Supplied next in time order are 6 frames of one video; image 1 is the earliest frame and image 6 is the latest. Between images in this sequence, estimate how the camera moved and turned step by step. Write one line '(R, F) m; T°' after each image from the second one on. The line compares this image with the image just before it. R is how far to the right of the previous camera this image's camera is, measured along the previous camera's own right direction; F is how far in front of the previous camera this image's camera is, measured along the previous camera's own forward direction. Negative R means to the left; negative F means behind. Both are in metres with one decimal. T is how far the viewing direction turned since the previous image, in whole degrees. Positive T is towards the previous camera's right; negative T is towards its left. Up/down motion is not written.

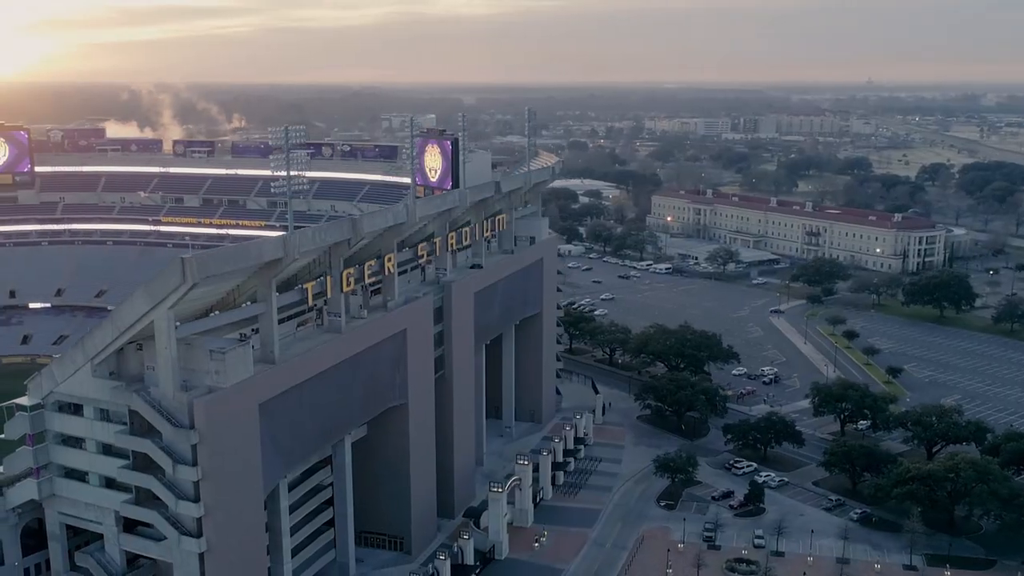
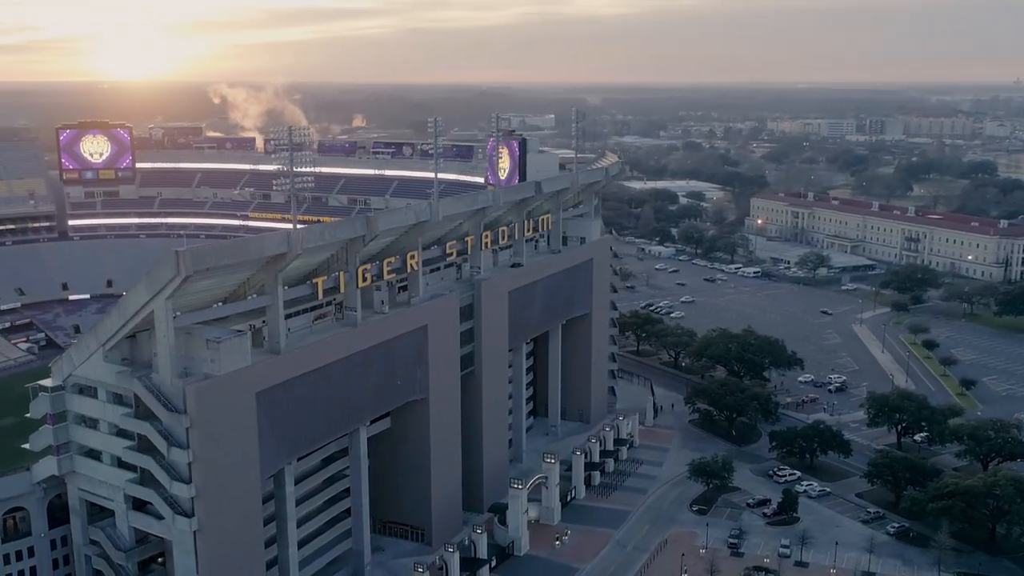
(+4.2, -0.2) m; -7°
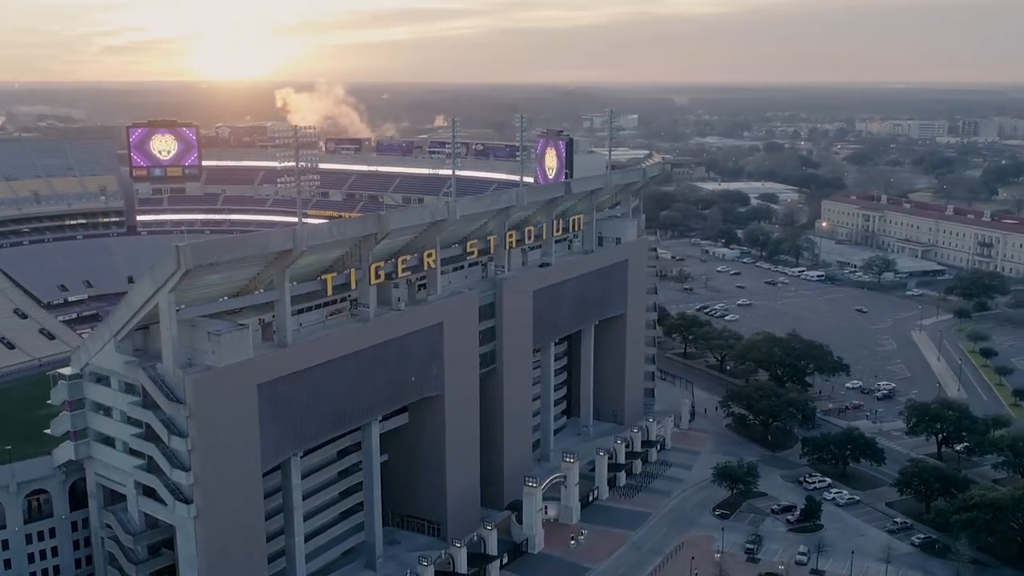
(+2.9, -0.2) m; -5°
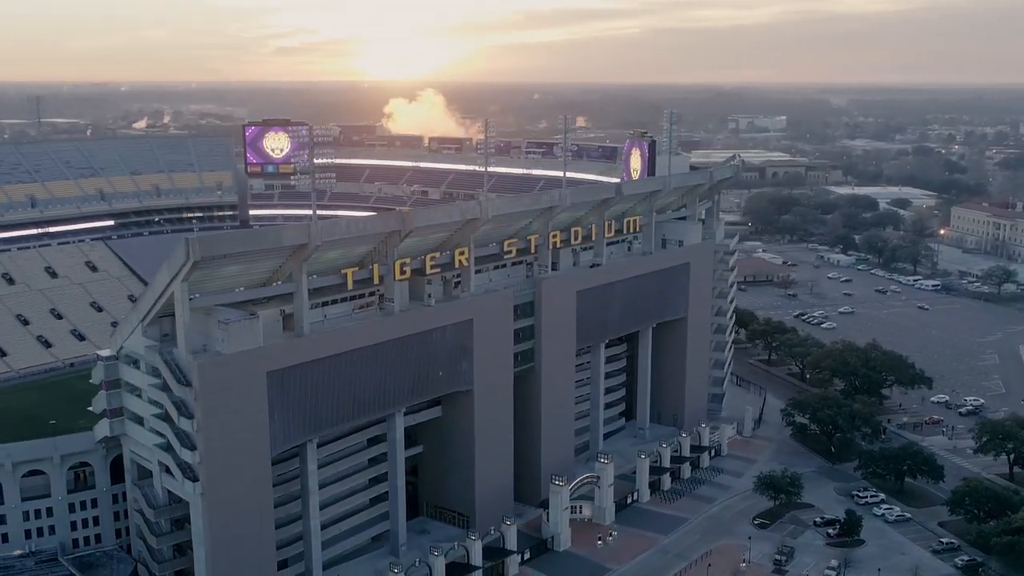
(+5.0, -0.2) m; -8°
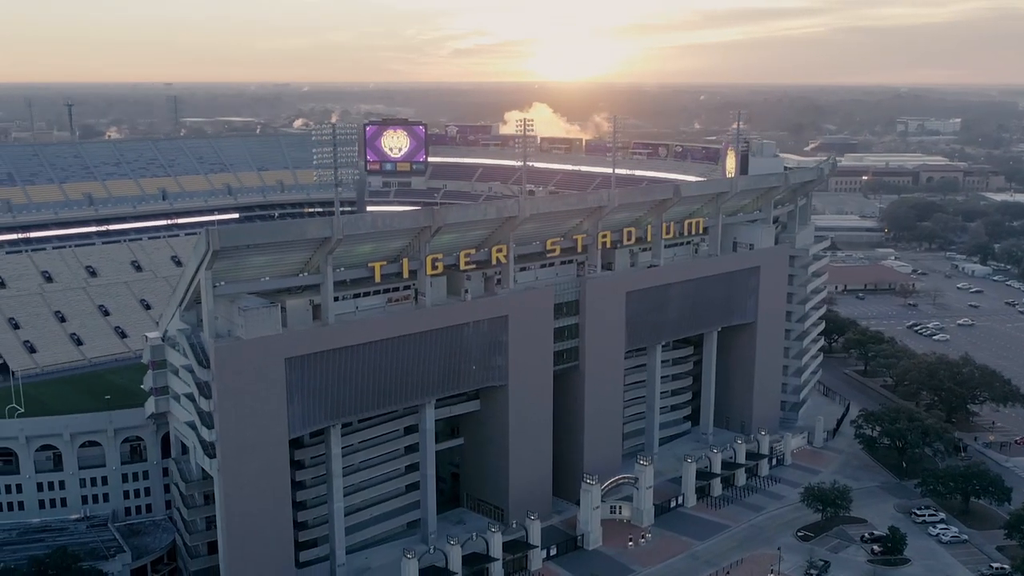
(+5.5, -0.2) m; -9°
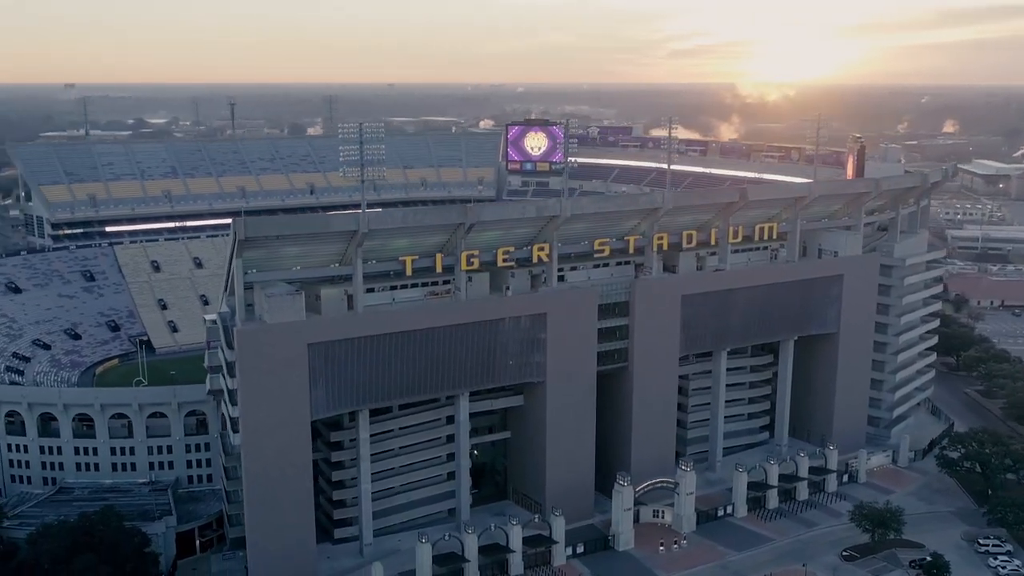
(+7.2, -0.1) m; -11°
